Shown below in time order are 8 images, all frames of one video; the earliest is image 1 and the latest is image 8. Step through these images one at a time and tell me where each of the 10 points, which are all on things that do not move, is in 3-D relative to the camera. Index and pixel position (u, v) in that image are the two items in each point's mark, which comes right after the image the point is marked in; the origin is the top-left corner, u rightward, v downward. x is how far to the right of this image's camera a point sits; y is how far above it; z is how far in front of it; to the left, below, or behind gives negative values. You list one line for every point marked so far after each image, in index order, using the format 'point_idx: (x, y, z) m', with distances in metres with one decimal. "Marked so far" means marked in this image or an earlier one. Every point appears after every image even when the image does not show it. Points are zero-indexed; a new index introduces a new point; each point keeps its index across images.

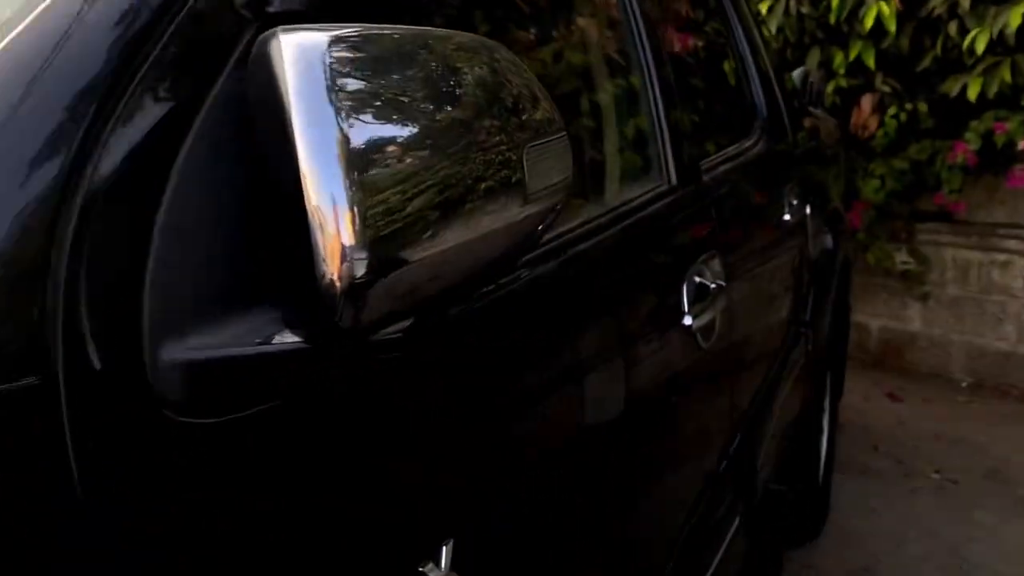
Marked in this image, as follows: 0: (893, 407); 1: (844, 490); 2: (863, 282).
0: (+1.7, -0.5, +4.4) m
1: (+1.2, -0.7, +3.6) m
2: (+1.7, 0.0, +4.9) m
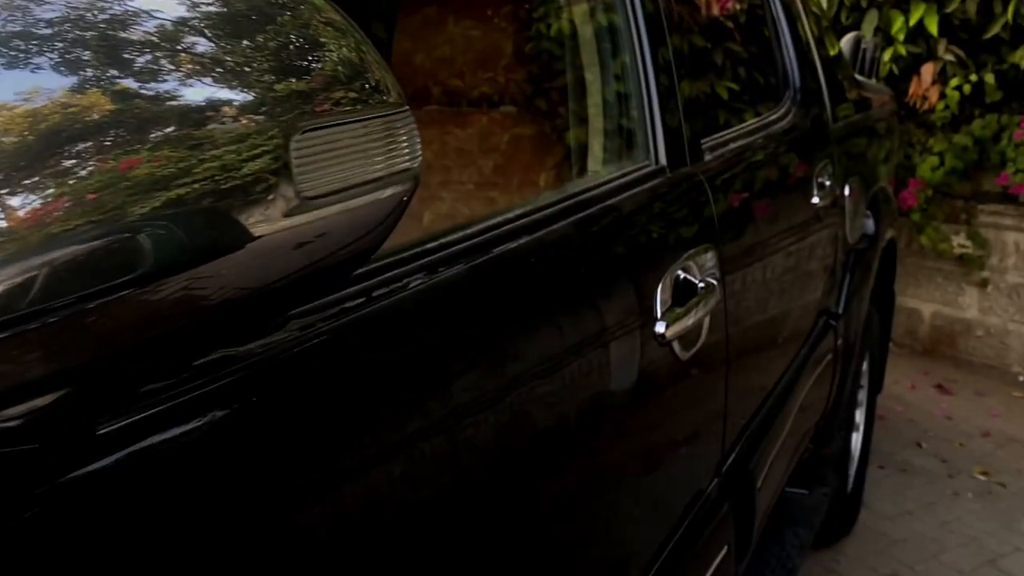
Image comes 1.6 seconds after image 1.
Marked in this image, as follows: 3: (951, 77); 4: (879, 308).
0: (+1.8, -0.5, +4.2) m
1: (+1.3, -0.7, +3.4) m
2: (+1.9, +0.1, +4.6) m
3: (+1.9, +0.9, +4.4) m
4: (+1.2, -0.1, +3.3) m
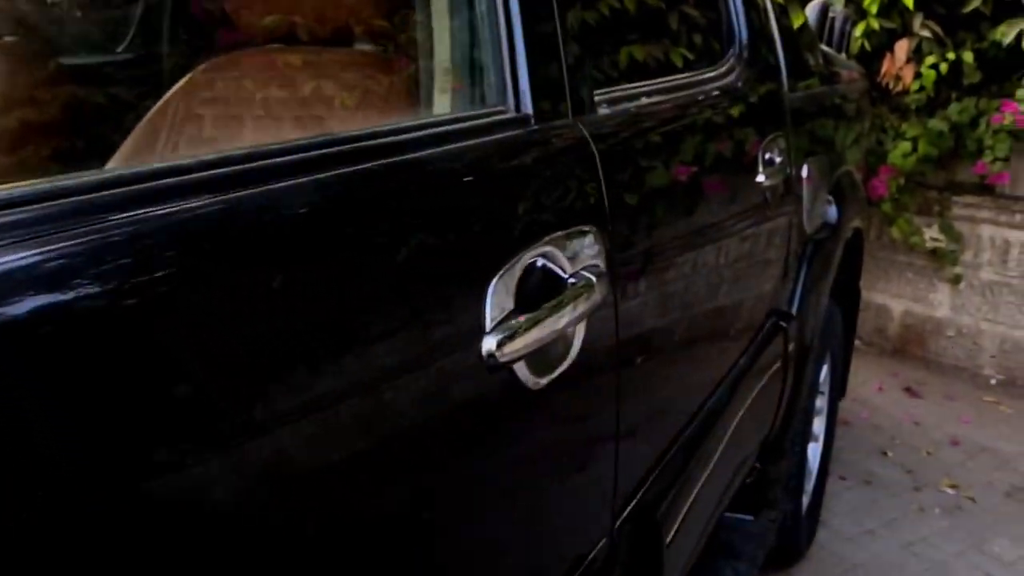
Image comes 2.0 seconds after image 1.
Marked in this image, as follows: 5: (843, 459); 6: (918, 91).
0: (+1.6, -0.4, +3.9) m
1: (+1.0, -0.7, +3.2) m
2: (+1.7, +0.1, +4.4) m
3: (+1.7, +0.9, +4.1) m
4: (+1.0, -0.1, +3.0) m
5: (+1.2, -0.6, +3.4) m
6: (+1.7, +0.8, +4.1) m
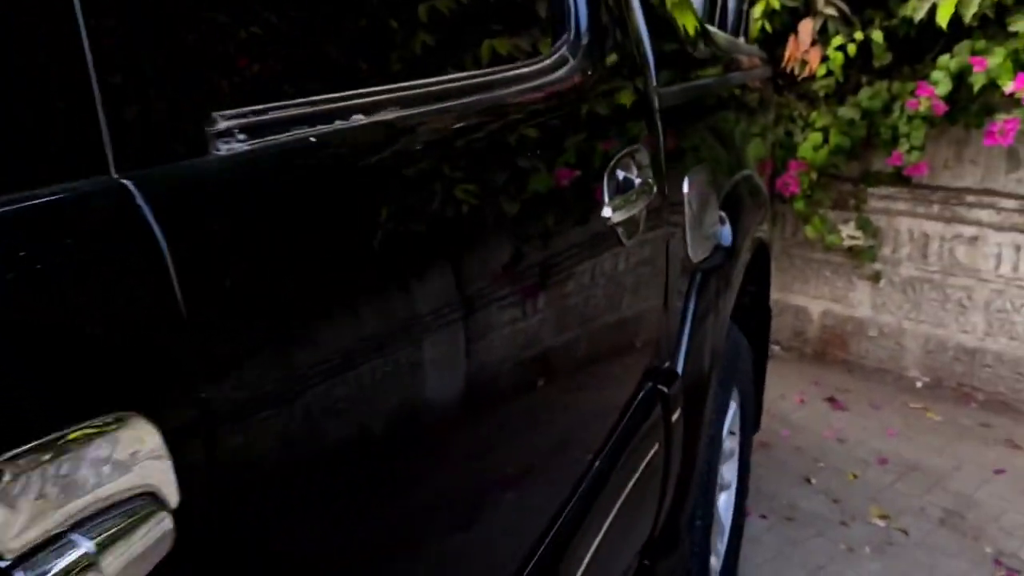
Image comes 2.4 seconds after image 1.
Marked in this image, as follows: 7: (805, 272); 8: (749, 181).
0: (+1.2, -0.5, +3.6) m
1: (+0.7, -0.7, +2.8) m
2: (+1.2, +0.1, +4.0) m
3: (+1.2, +0.9, +3.8) m
4: (+0.6, -0.1, +2.6) m
5: (+0.8, -0.6, +3.1) m
6: (+1.2, +0.8, +3.8) m
7: (+1.2, +0.1, +4.1) m
8: (+0.6, +0.3, +2.5) m
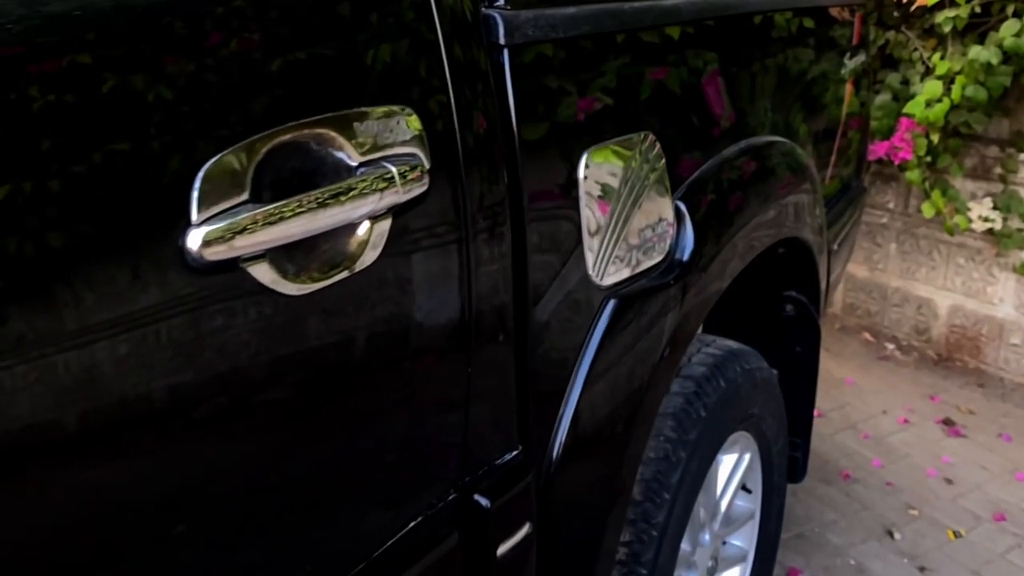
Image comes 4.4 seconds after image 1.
0: (+1.2, -0.4, +2.8) m
1: (+0.6, -0.7, +2.1) m
2: (+1.4, +0.2, +3.2) m
3: (+1.4, +1.0, +2.9) m
4: (+0.5, -0.1, +1.9) m
5: (+0.8, -0.6, +2.4) m
6: (+1.3, +0.8, +2.9) m
7: (+1.4, +0.1, +3.2) m
8: (+0.5, +0.2, +1.8) m
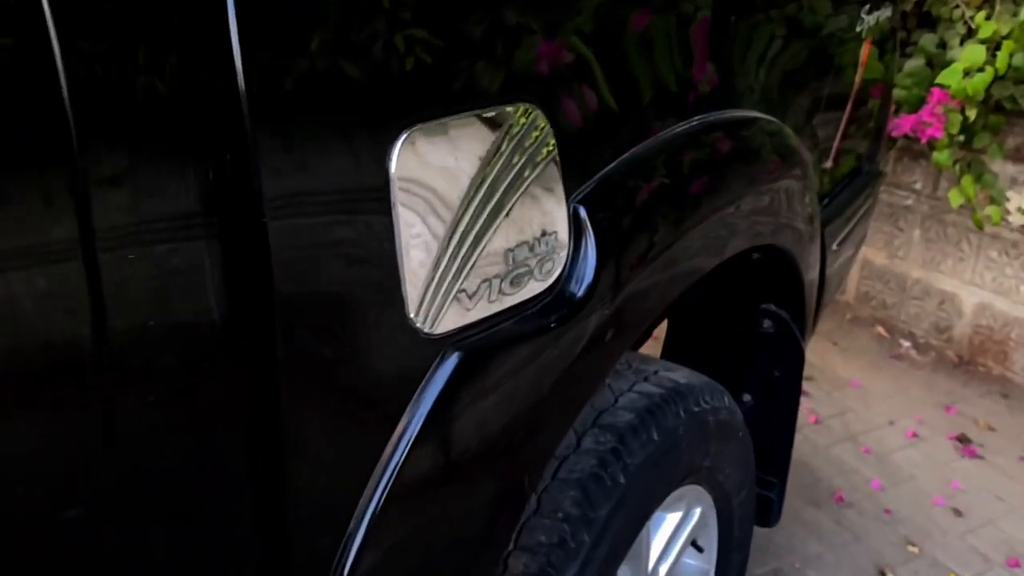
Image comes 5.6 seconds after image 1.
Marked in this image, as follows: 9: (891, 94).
0: (+1.1, -0.4, +2.4) m
1: (+0.5, -0.7, +1.8) m
2: (+1.3, +0.2, +2.8) m
3: (+1.3, +1.0, +2.4) m
4: (+0.4, -0.1, +1.6) m
5: (+0.6, -0.6, +2.1) m
6: (+1.3, +0.8, +2.5) m
7: (+1.3, +0.1, +2.8) m
8: (+0.4, +0.2, +1.4) m
9: (+0.8, +0.4, +2.1) m
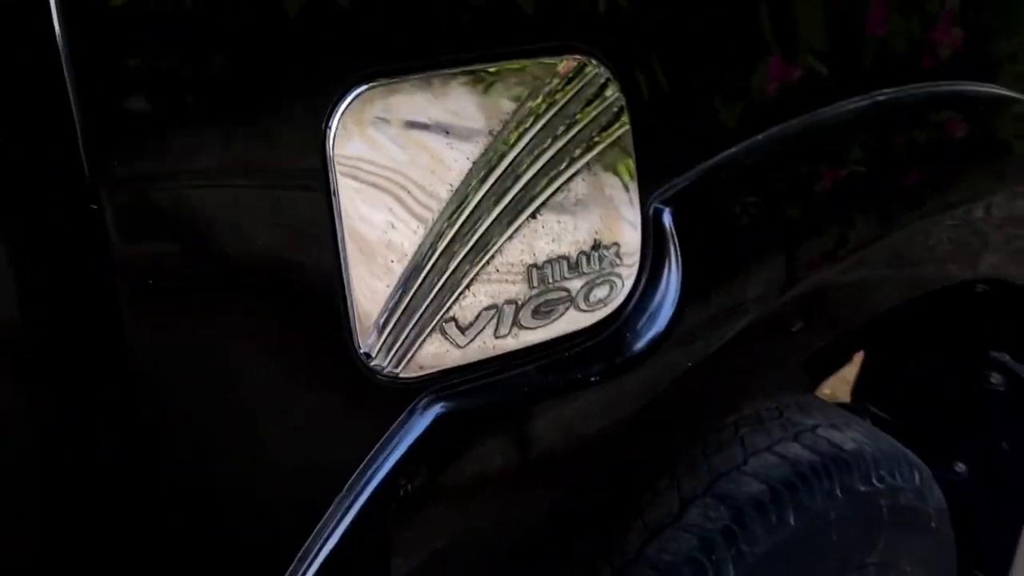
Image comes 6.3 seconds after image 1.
0: (+1.5, -0.5, +1.9) m
1: (+0.6, -0.8, +1.4) m
2: (+1.8, +0.1, +2.1) m
3: (+1.8, +0.8, +1.7) m
4: (+0.6, -0.2, +1.2) m
5: (+0.9, -0.7, +1.6) m
6: (+1.8, +0.7, +1.8) m
7: (+1.8, 0.0, +2.2) m
8: (+0.6, +0.2, +1.1) m
9: (+1.2, +0.3, +1.6) m
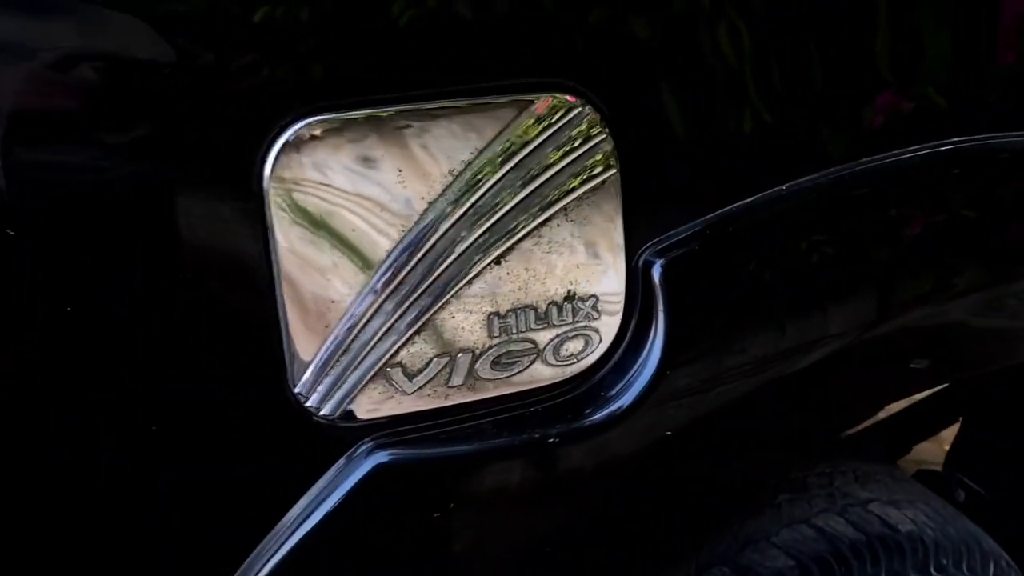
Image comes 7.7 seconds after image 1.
0: (+1.6, -0.7, +1.6) m
1: (+0.7, -0.8, +1.3) m
2: (+2.0, -0.1, +1.8) m
3: (+2.0, +0.6, +1.3) m
4: (+0.6, -0.2, +1.1) m
5: (+1.0, -0.8, +1.4) m
6: (+2.0, +0.5, +1.4) m
7: (+2.0, -0.2, +1.8) m
8: (+0.6, +0.1, +0.9) m
9: (+1.4, +0.2, +1.3) m
